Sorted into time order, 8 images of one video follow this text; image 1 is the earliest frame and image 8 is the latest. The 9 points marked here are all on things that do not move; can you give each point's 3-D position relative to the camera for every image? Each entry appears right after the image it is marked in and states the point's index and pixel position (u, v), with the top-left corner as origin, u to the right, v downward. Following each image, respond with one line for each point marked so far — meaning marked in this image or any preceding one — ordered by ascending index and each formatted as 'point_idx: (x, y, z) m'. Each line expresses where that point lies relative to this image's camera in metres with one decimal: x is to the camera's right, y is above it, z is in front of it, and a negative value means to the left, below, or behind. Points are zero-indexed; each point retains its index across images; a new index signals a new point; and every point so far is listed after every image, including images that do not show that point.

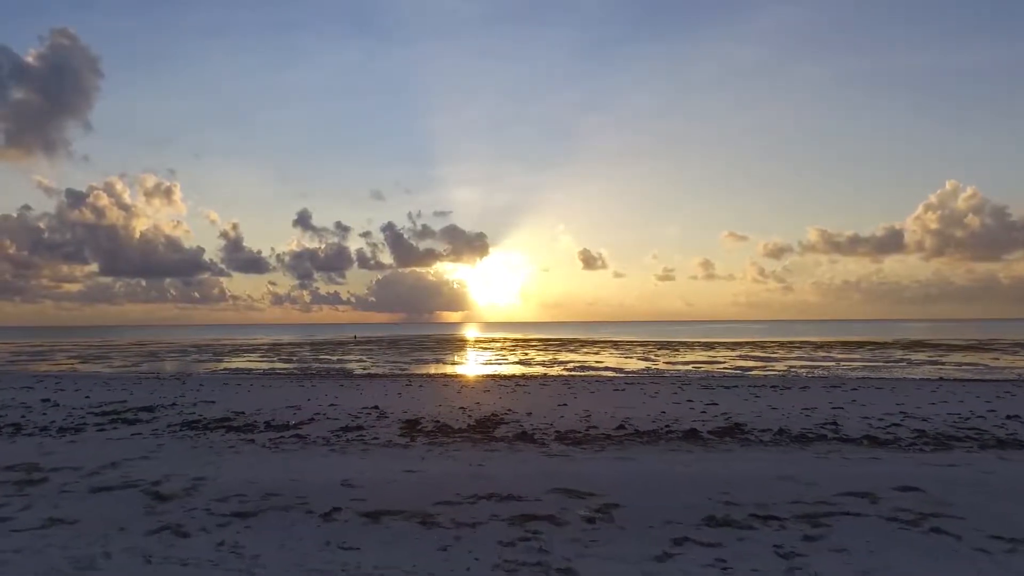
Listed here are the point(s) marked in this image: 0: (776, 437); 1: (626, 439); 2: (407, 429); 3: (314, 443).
0: (+4.8, -2.7, +11.5) m
1: (+2.0, -2.7, +11.4) m
2: (-2.1, -2.8, +12.6) m
3: (-3.5, -2.8, +11.2) m
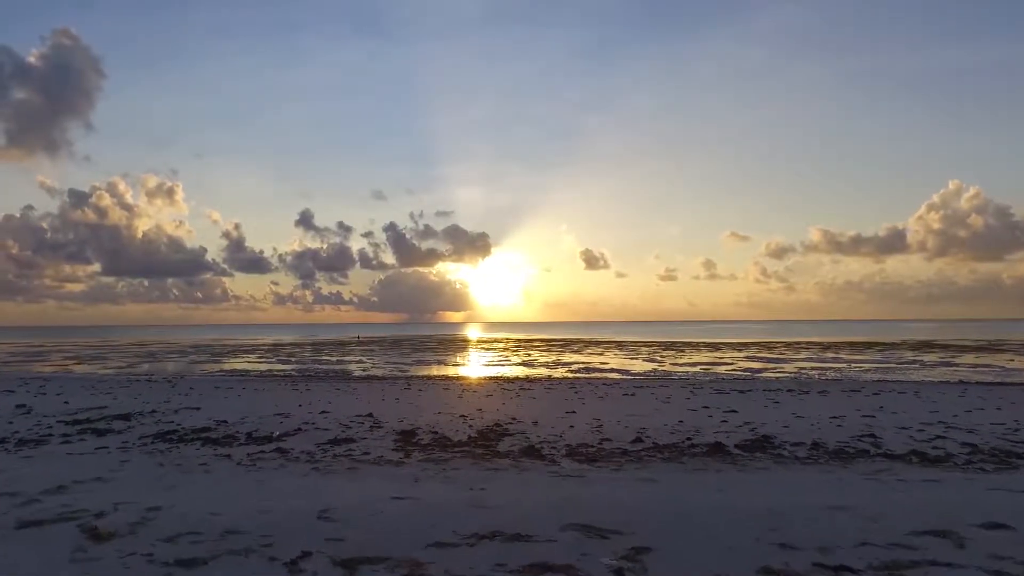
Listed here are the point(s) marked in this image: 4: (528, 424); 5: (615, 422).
0: (+4.9, -2.7, +10.3) m
1: (+2.1, -2.7, +10.2) m
2: (-2.0, -2.8, +11.5) m
3: (-3.4, -2.7, +10.1) m
4: (+0.4, -2.9, +13.7) m
5: (+2.3, -3.0, +14.1) m
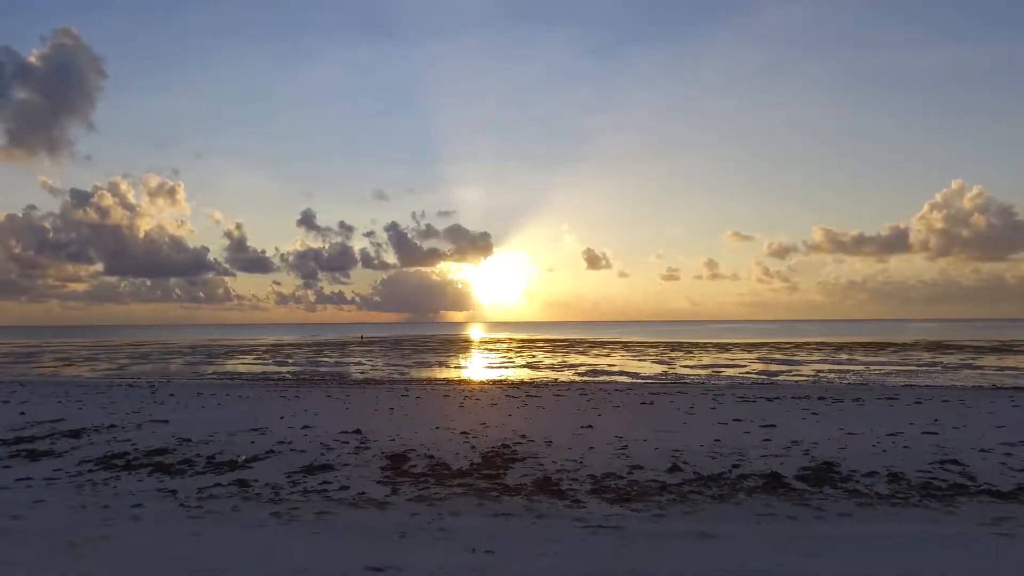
0: (+5.1, -2.6, +8.4) m
1: (+2.3, -2.7, +8.2) m
2: (-1.8, -2.8, +9.5) m
3: (-3.3, -2.7, +8.1) m
4: (+0.5, -2.9, +11.7) m
5: (+2.5, -2.9, +12.1) m
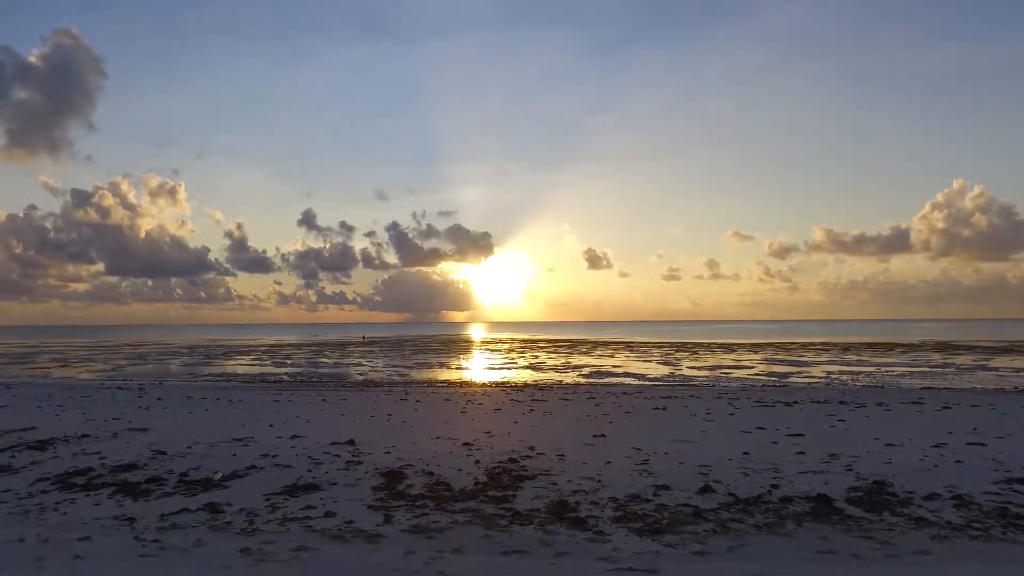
0: (+5.2, -2.6, +7.2) m
1: (+2.4, -2.6, +7.1) m
2: (-1.7, -2.7, +8.4) m
3: (-3.1, -2.6, +7.0) m
4: (+0.7, -2.8, +10.6) m
5: (+2.6, -2.9, +11.0) m
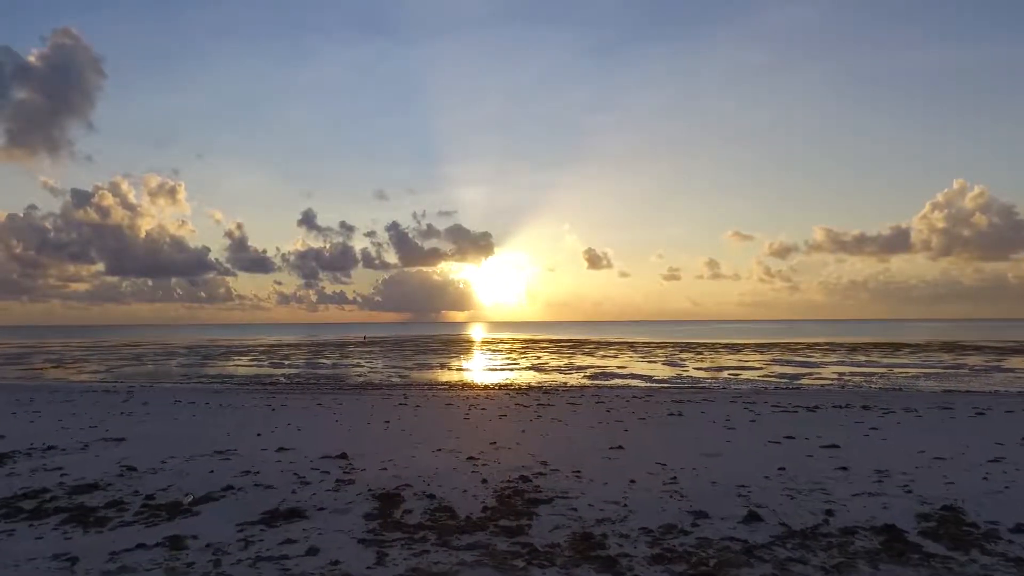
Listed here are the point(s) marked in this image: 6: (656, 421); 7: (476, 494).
0: (+5.3, -2.5, +6.1) m
1: (+2.6, -2.6, +5.9) m
2: (-1.5, -2.7, +7.2) m
3: (-3.0, -2.6, +5.8) m
4: (+0.8, -2.8, +9.4) m
5: (+2.8, -2.8, +9.8) m
6: (+3.8, -3.5, +16.5) m
7: (-0.5, -2.7, +8.4) m
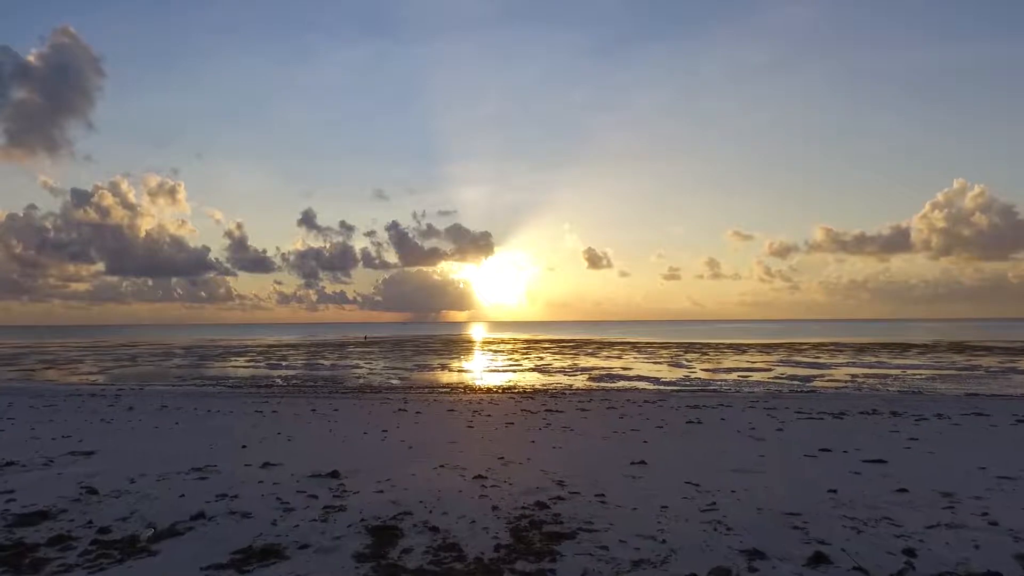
0: (+5.5, -2.5, +4.8) m
1: (+2.8, -2.5, +4.7) m
2: (-1.3, -2.6, +6.0) m
3: (-2.8, -2.5, +4.6) m
4: (+1.0, -2.8, +8.2) m
5: (+2.9, -2.8, +8.6) m
6: (+3.9, -3.4, +15.3) m
7: (-0.3, -2.7, +7.2) m
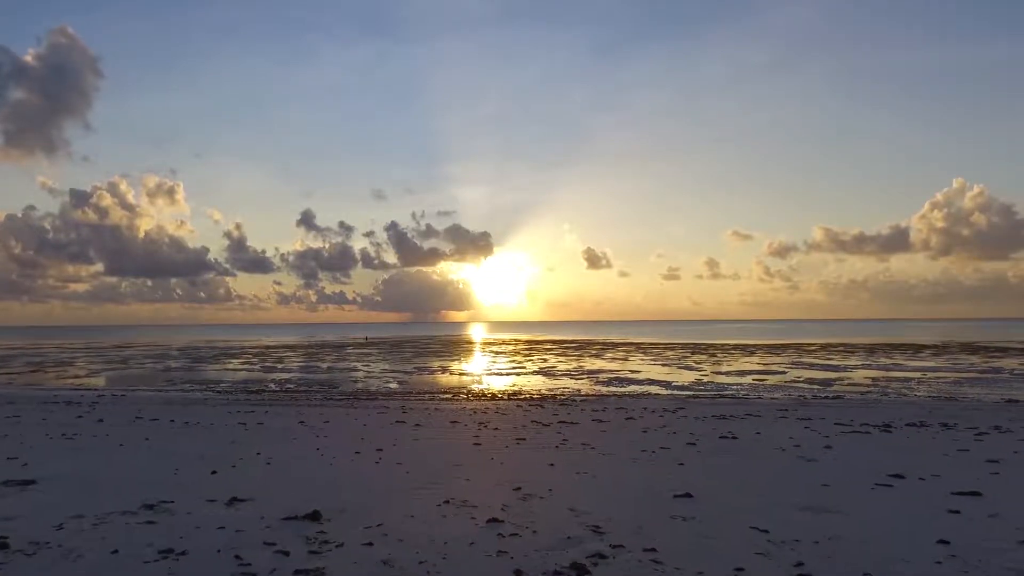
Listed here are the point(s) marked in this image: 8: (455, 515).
0: (+5.8, -2.5, +3.0) m
1: (+3.0, -2.5, +2.8) m
2: (-1.0, -2.6, +4.1) m
3: (-2.5, -2.5, +2.7) m
4: (+1.3, -2.7, +6.3) m
5: (+3.2, -2.8, +6.7) m
6: (+4.2, -3.4, +13.4) m
7: (0.0, -2.7, +5.3) m
8: (-0.7, -2.9, +8.1) m
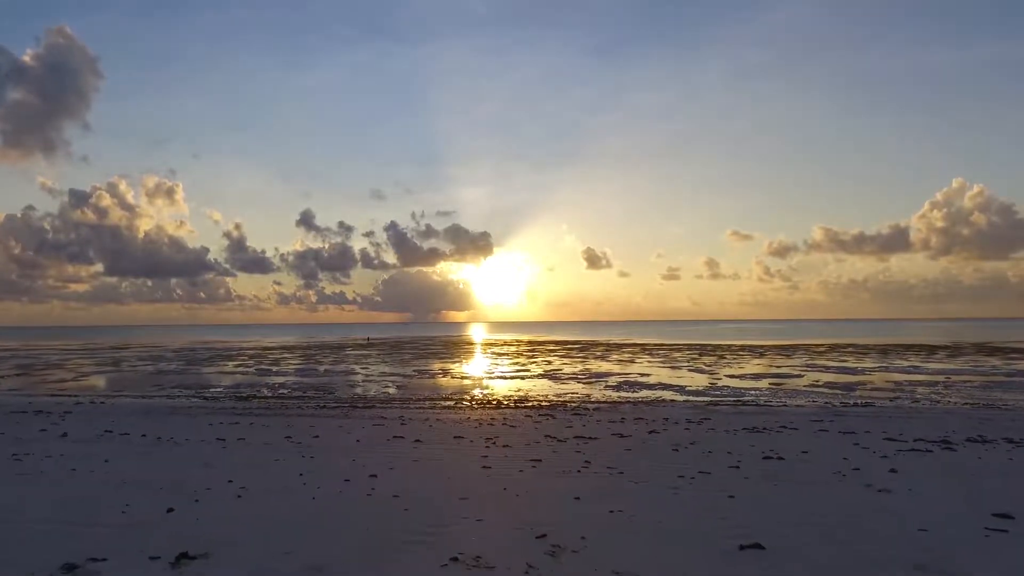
0: (+6.1, -2.4, +1.0) m
1: (+3.3, -2.5, +0.9) m
2: (-0.8, -2.6, +2.2) m
3: (-2.2, -2.5, +0.8) m
4: (+1.6, -2.7, +4.4) m
5: (+3.5, -2.7, +4.8) m
6: (+4.5, -3.4, +11.4) m
7: (+0.3, -2.6, +3.4) m
8: (-0.5, -2.8, +6.2) m
